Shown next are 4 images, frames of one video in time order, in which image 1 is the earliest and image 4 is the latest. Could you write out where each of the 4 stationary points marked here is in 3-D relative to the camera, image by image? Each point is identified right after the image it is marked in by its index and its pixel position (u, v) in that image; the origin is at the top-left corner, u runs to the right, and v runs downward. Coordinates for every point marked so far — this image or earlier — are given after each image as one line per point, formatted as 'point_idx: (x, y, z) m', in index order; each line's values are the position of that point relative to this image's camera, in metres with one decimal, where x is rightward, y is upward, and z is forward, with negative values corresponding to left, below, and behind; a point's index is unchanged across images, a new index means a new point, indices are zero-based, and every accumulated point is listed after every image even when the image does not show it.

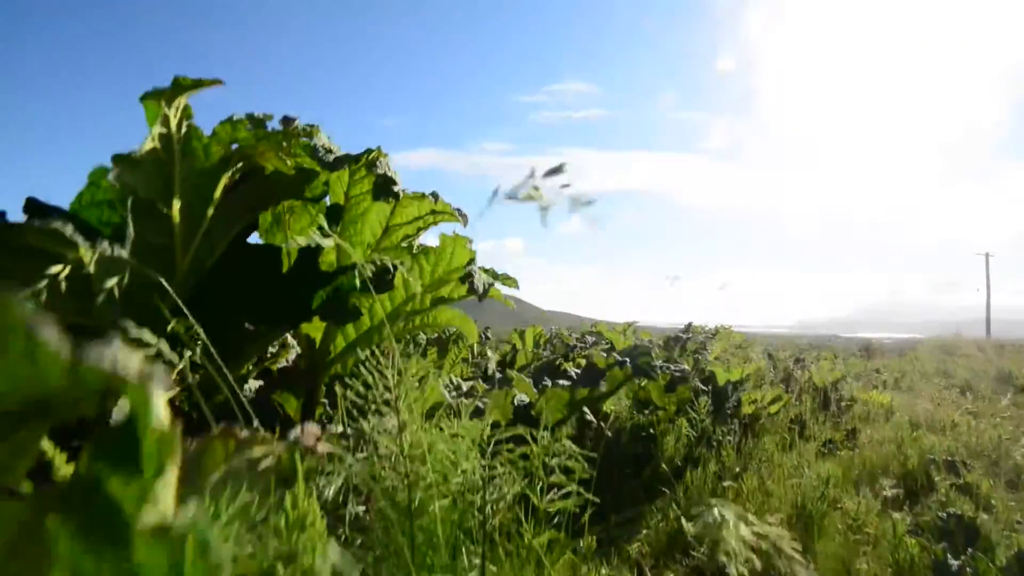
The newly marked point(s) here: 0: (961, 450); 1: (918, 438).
0: (+8.2, -2.8, +12.5) m
1: (+7.4, -2.8, +12.6) m
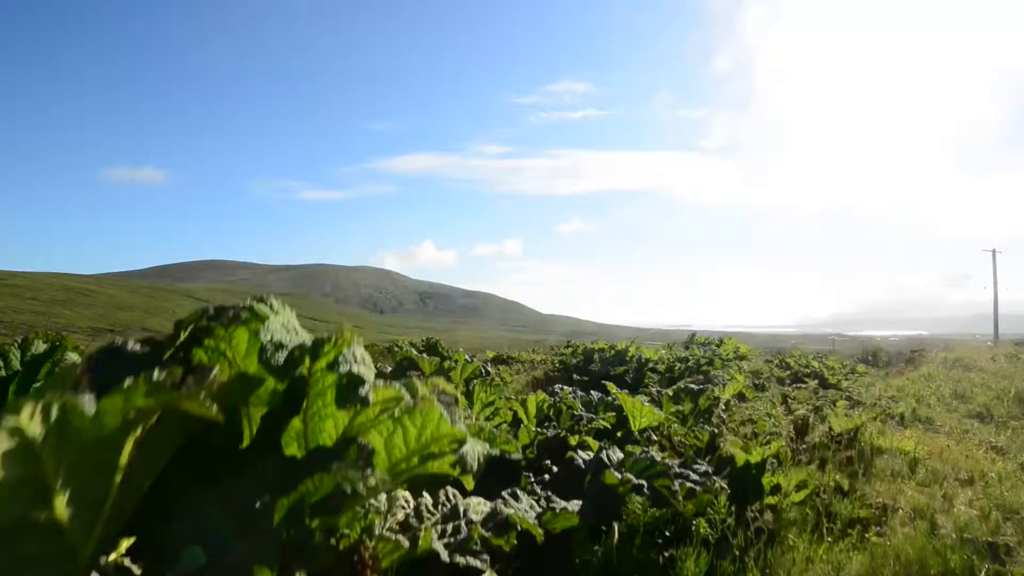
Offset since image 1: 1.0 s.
0: (+8.3, -3.7, +11.7) m
1: (+7.5, -3.7, +11.8) m
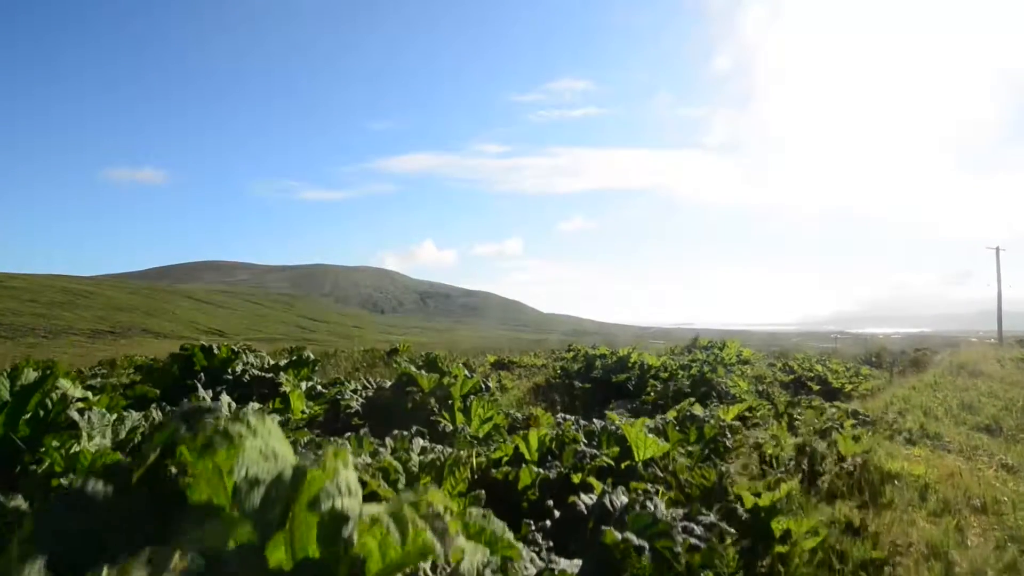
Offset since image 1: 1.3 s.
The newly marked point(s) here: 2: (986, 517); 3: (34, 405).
0: (+8.3, -4.2, +11.4) m
1: (+7.5, -4.1, +11.5) m
2: (+8.9, -4.3, +12.9) m
3: (-8.3, -2.0, +12.0) m
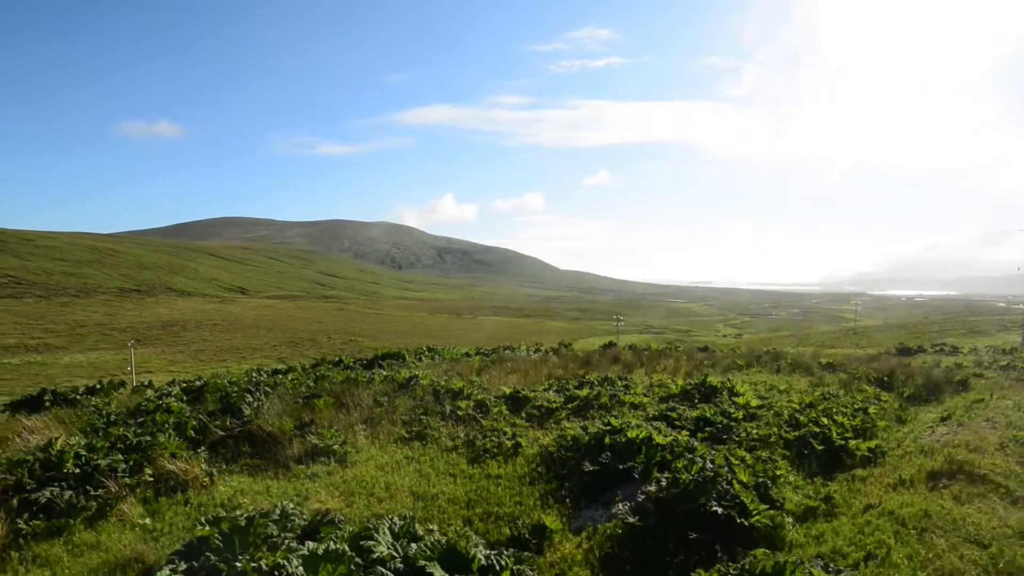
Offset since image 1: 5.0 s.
0: (+8.3, -12.6, +13.9) m
1: (+7.6, -12.5, +14.0) m
2: (+9.0, -12.6, +15.4) m
3: (-8.1, -9.6, +14.8) m
